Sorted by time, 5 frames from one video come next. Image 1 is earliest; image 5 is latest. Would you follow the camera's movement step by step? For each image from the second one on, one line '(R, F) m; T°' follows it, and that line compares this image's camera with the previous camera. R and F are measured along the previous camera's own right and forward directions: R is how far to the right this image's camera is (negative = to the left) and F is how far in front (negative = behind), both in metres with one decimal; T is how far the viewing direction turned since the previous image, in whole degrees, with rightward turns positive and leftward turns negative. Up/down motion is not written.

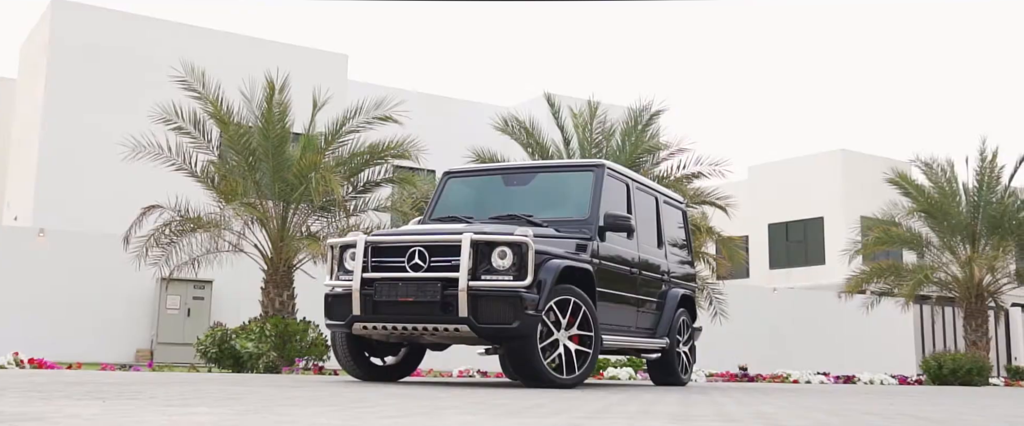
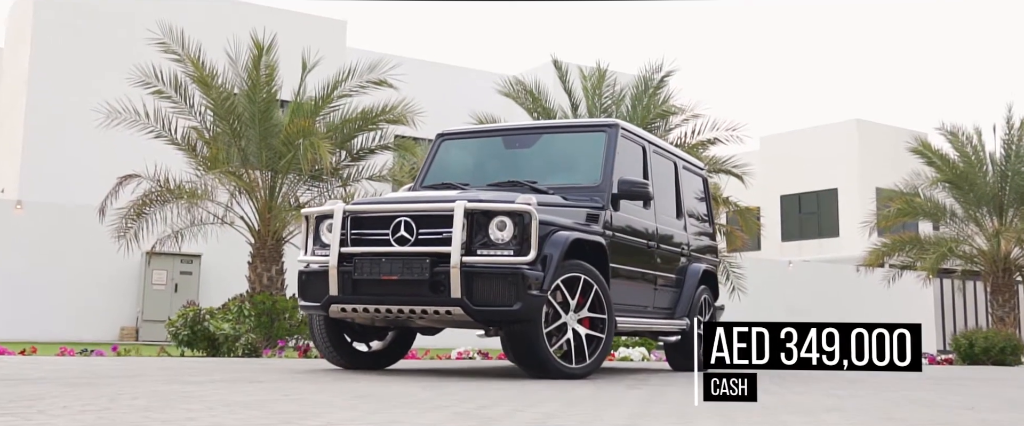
(0.0, +1.0) m; 0°
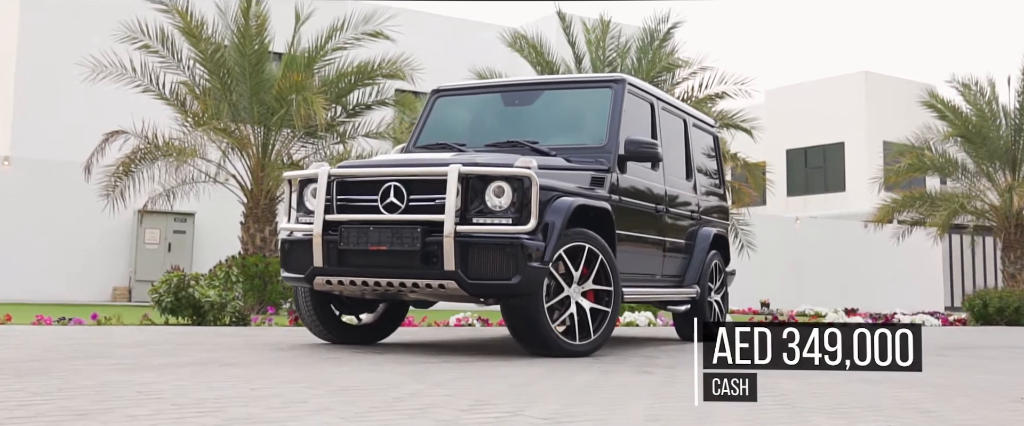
(0.0, +0.5) m; 0°
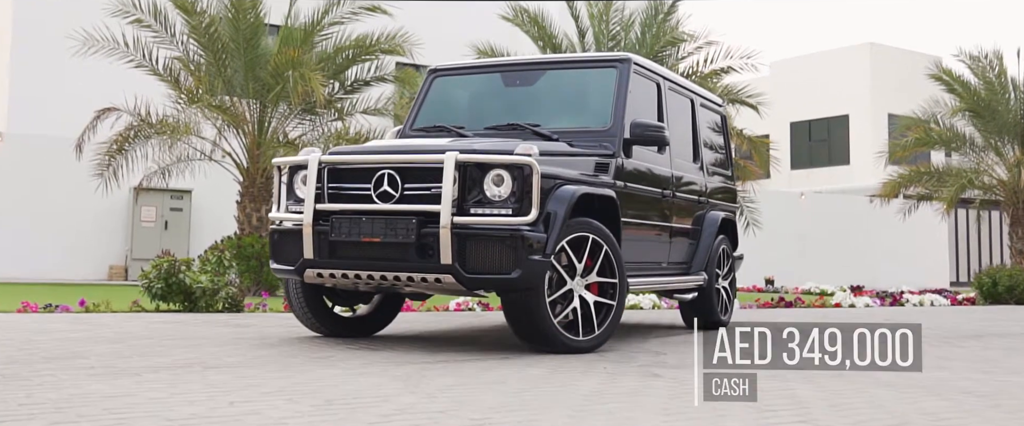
(0.0, +0.3) m; 0°
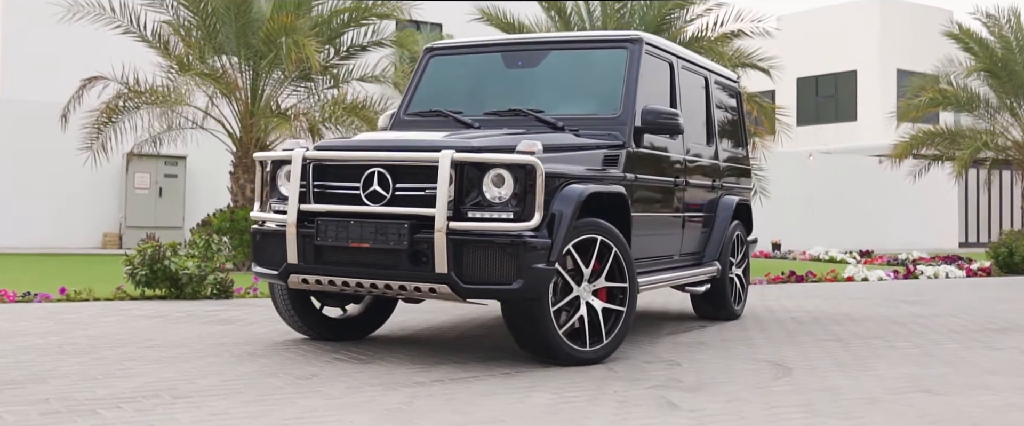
(0.0, +0.5) m; 0°
